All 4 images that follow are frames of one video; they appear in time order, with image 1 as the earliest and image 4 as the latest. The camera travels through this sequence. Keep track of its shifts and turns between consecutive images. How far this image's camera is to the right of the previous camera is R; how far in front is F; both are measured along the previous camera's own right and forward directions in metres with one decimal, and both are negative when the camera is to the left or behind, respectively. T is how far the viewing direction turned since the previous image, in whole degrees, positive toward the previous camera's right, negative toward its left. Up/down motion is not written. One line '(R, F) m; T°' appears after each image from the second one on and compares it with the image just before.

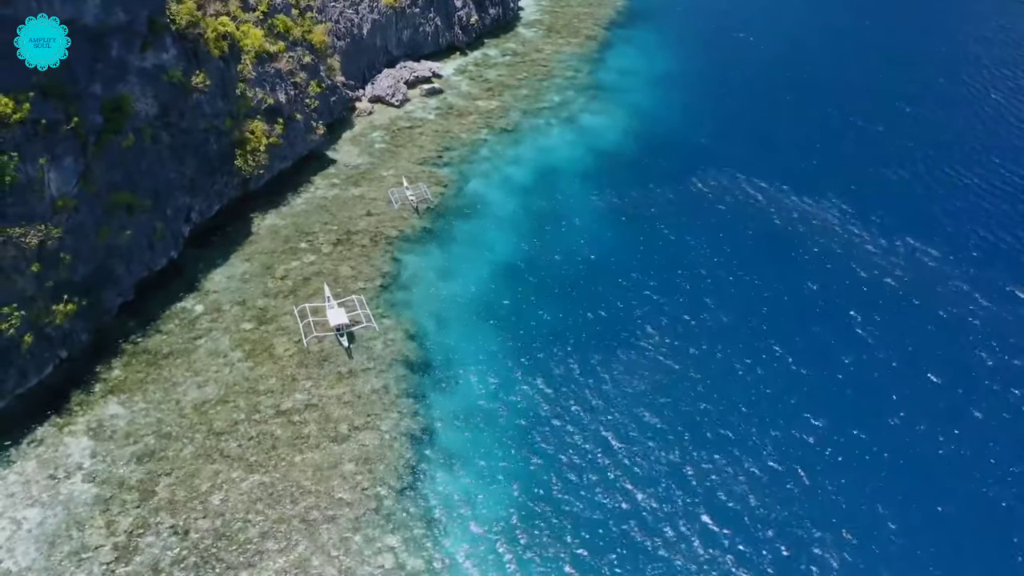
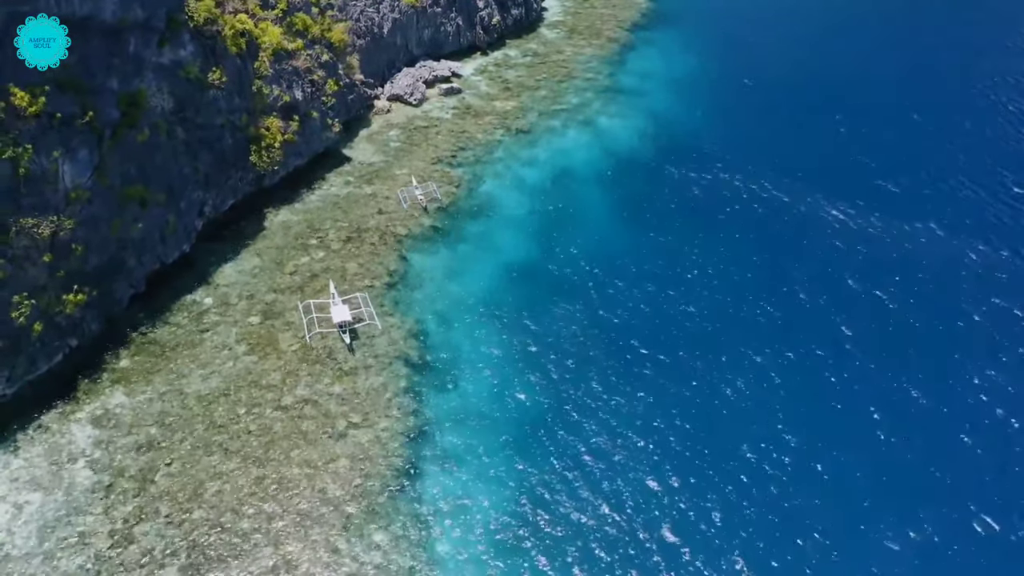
(+1.4, 0.0) m; -2°
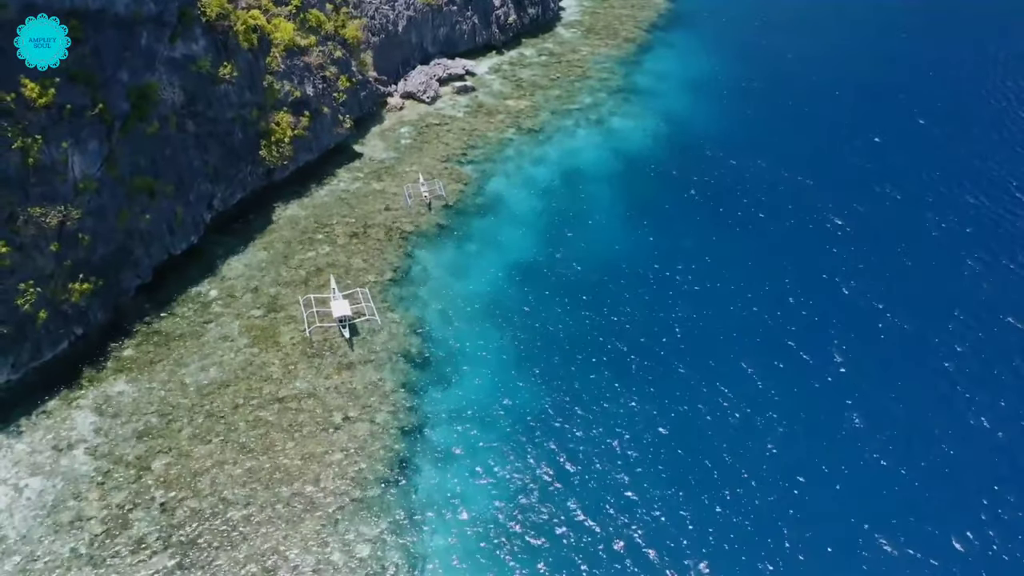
(+1.3, 0.0) m; -2°
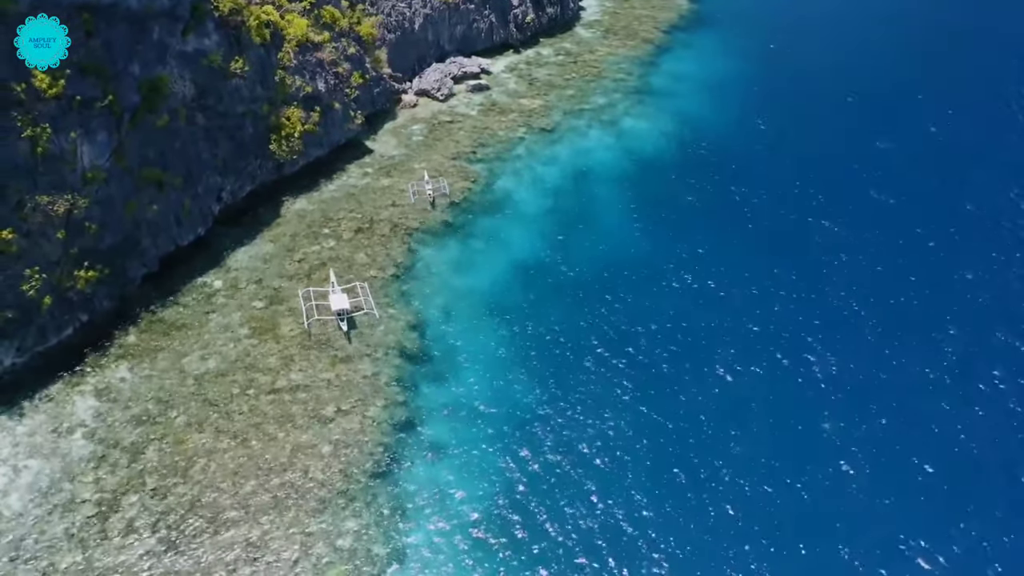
(+1.7, 0.0) m; -2°
